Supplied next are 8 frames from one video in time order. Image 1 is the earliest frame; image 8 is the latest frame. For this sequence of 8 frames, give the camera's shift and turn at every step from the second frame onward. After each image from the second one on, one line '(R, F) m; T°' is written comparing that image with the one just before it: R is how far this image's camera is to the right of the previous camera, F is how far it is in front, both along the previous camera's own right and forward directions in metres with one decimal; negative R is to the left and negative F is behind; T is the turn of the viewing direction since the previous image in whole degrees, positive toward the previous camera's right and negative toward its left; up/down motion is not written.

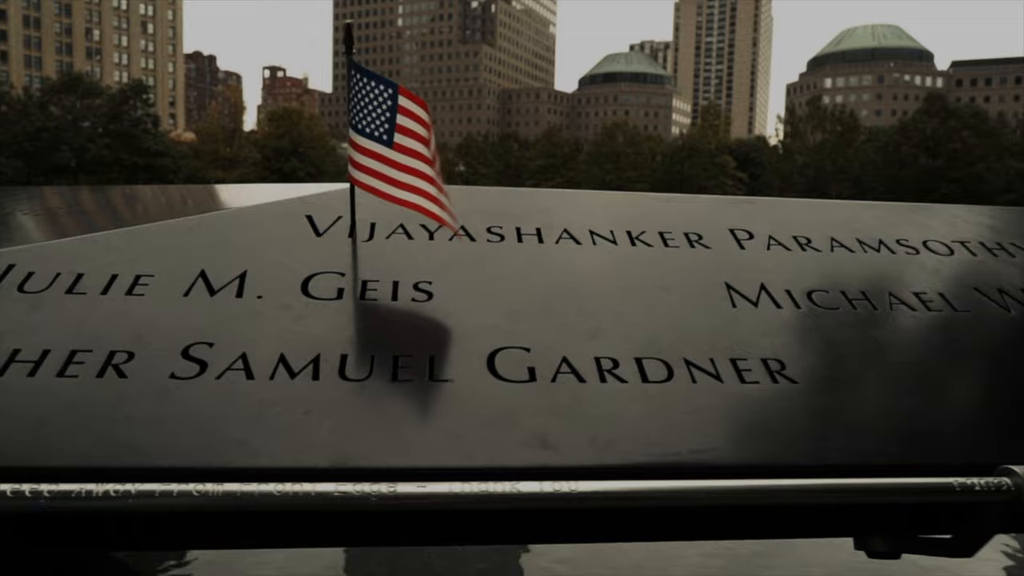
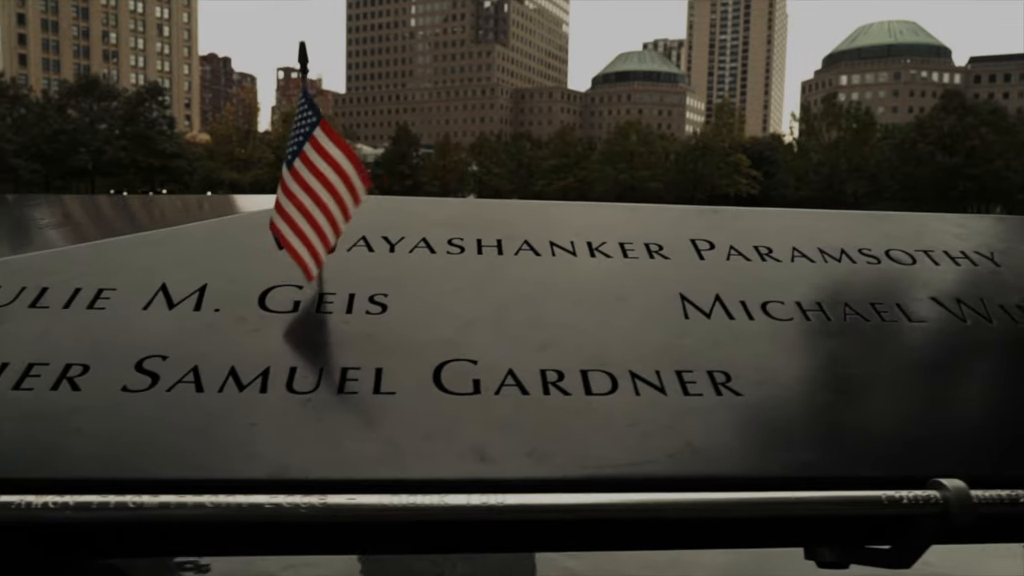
(+0.1, 0.0) m; -1°
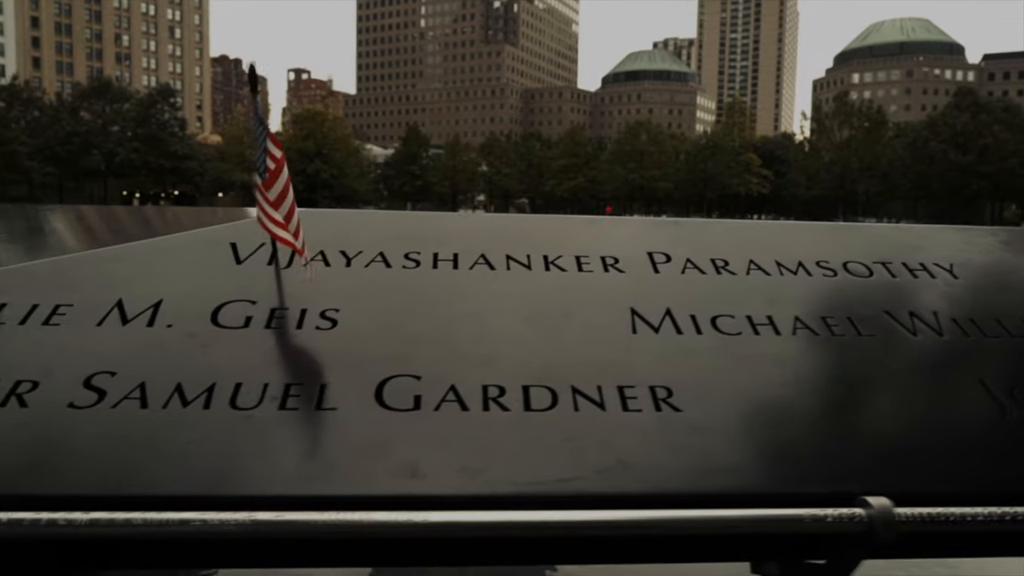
(+0.1, 0.0) m; -1°
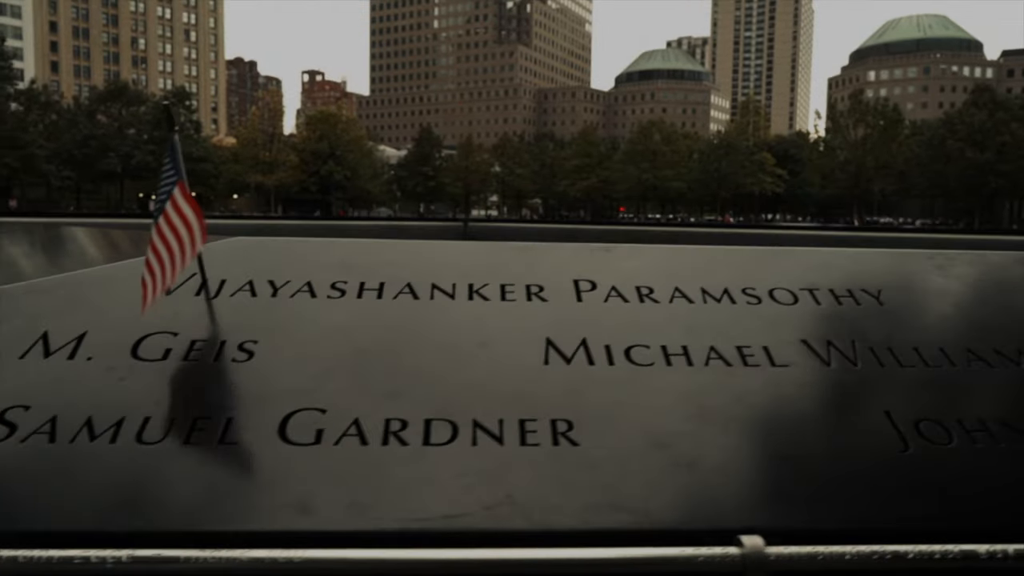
(+0.2, 0.0) m; -1°
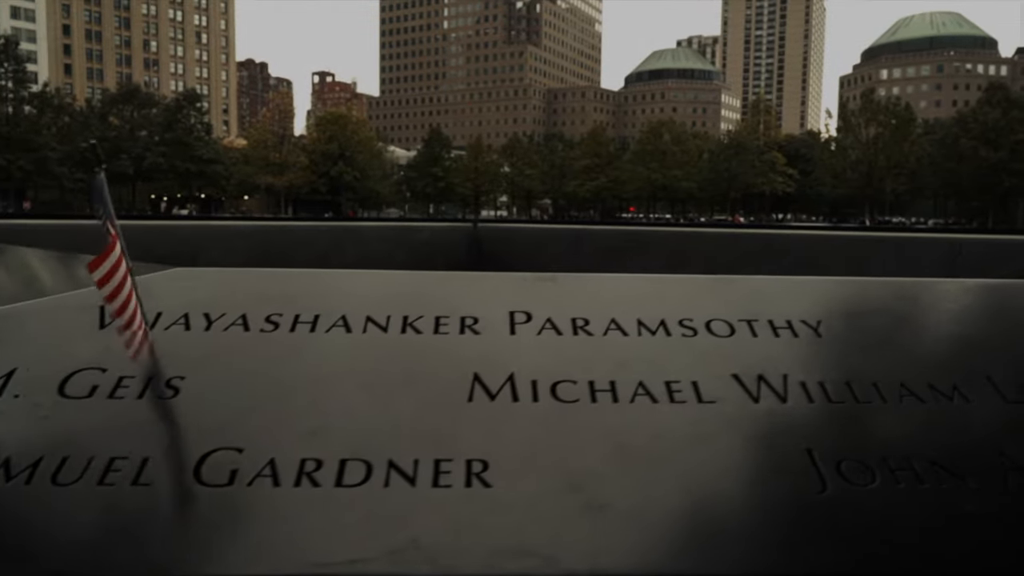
(+0.2, 0.0) m; -1°
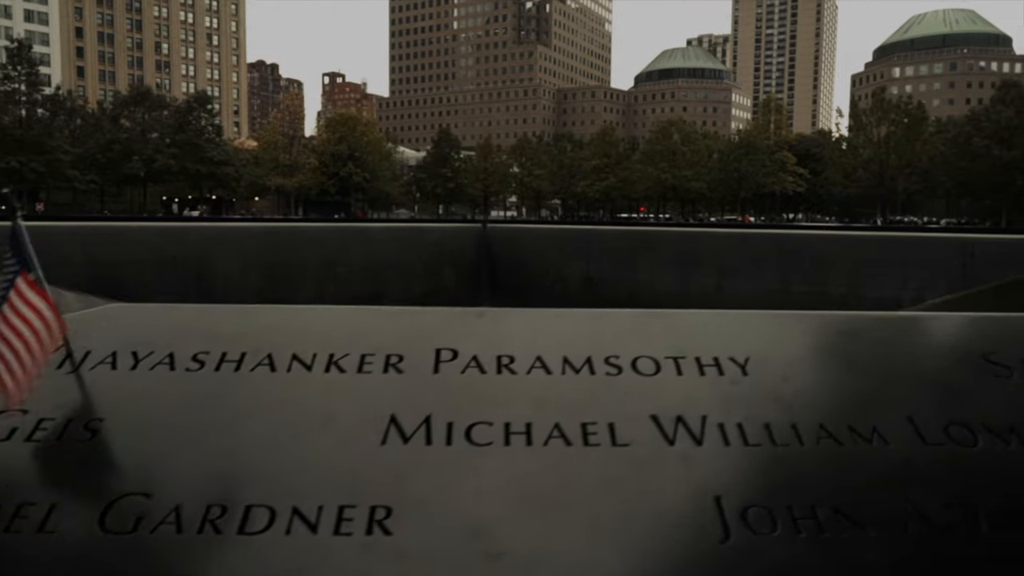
(+0.2, 0.0) m; -1°
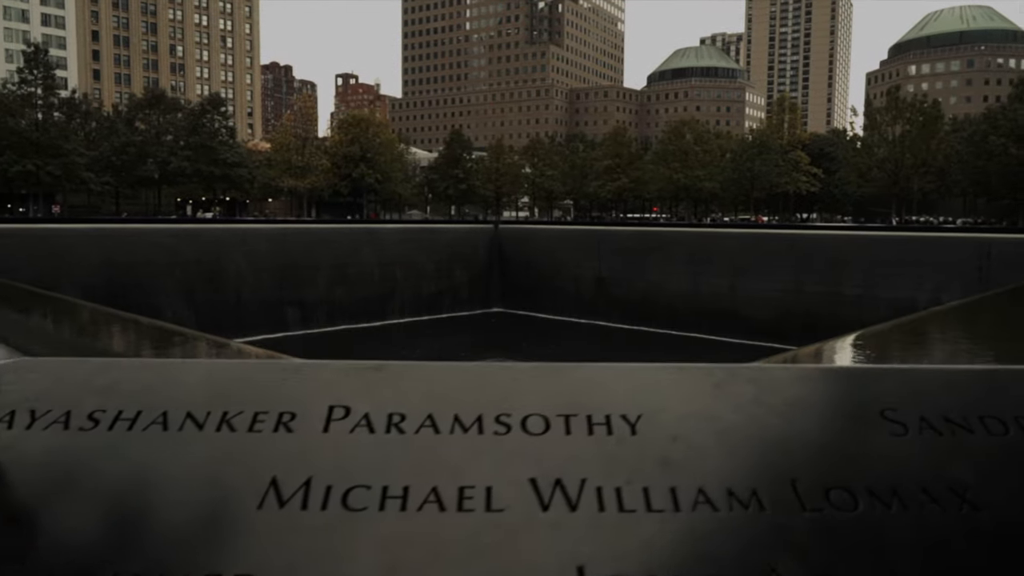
(+0.3, 0.0) m; -1°
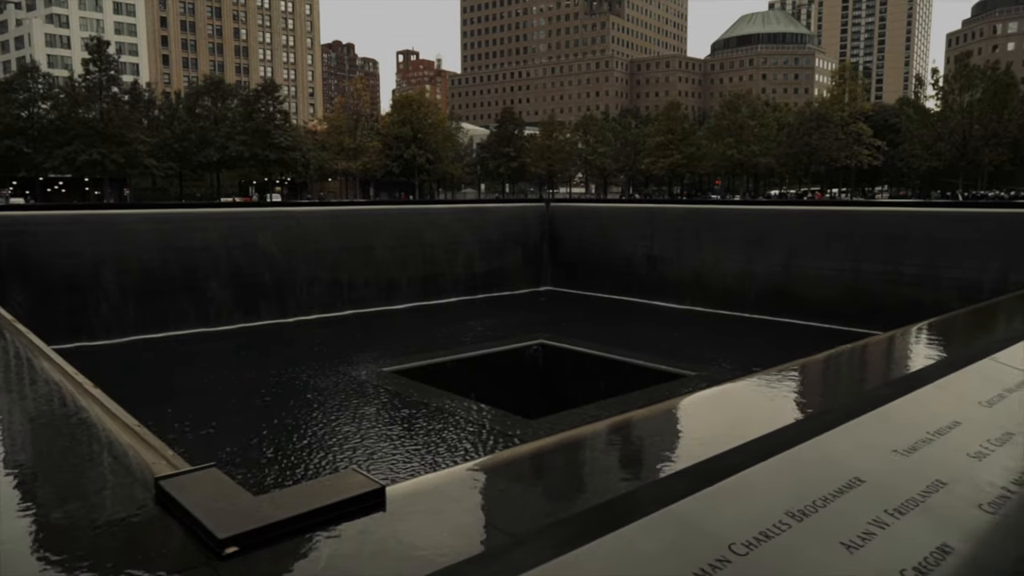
(+2.6, 0.0) m; -5°
